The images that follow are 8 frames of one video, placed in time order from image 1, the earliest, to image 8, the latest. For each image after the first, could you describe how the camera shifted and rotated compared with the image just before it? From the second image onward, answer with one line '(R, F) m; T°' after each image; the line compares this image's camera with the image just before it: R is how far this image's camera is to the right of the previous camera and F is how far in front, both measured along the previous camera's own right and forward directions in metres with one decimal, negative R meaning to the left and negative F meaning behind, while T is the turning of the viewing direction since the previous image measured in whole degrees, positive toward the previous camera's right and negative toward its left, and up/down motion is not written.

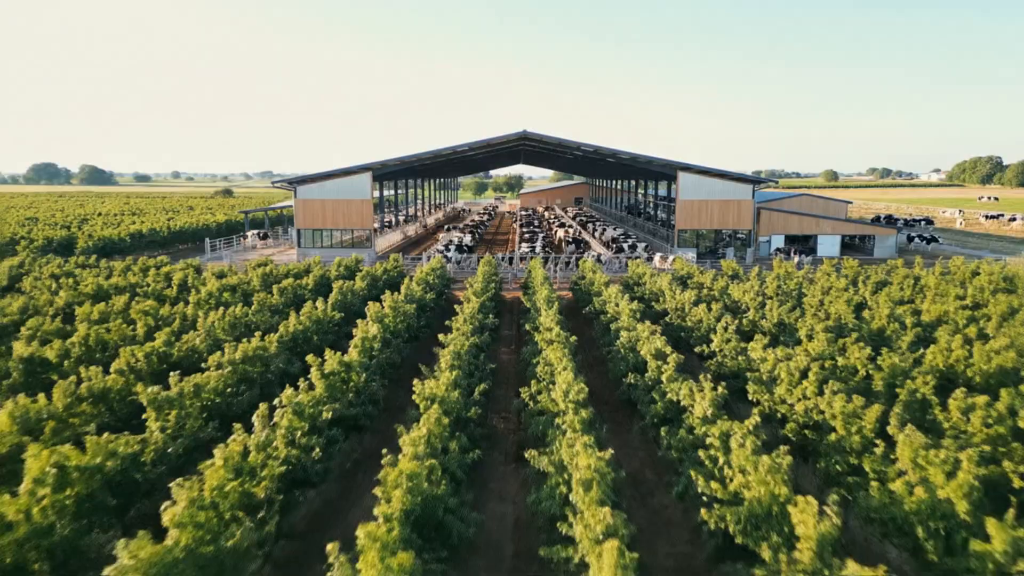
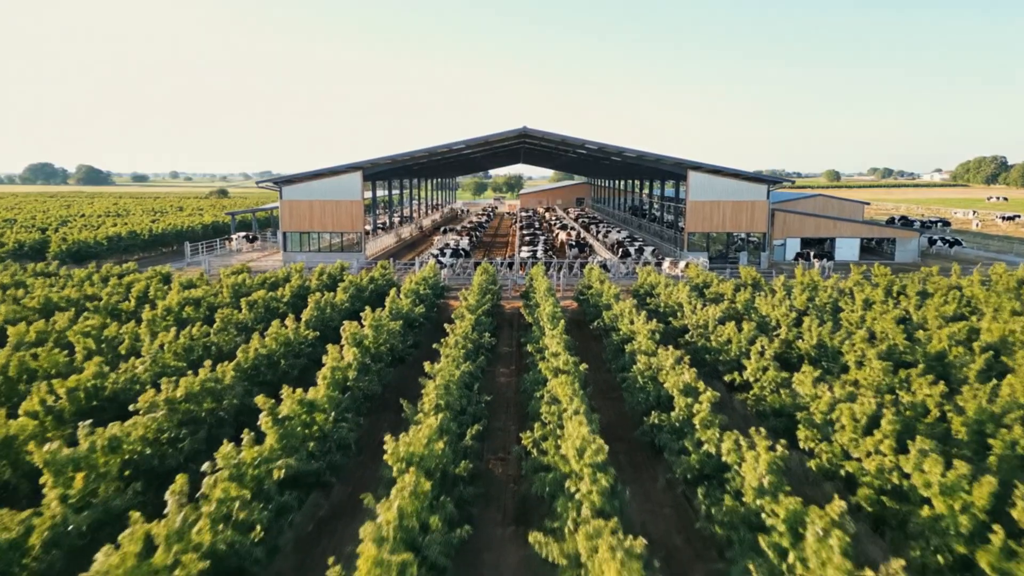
(0.0, +2.0) m; 0°
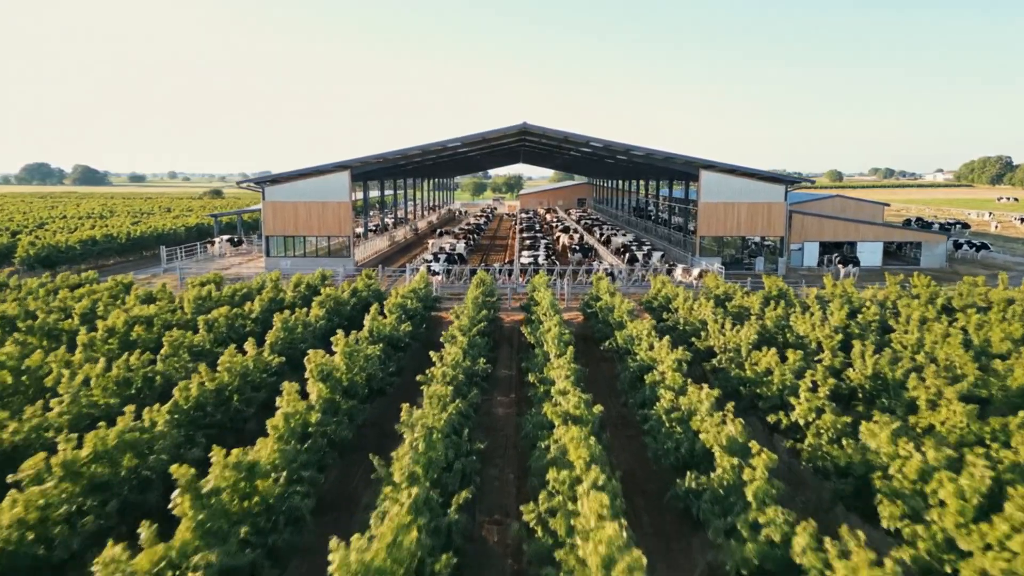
(0.0, +2.1) m; 0°
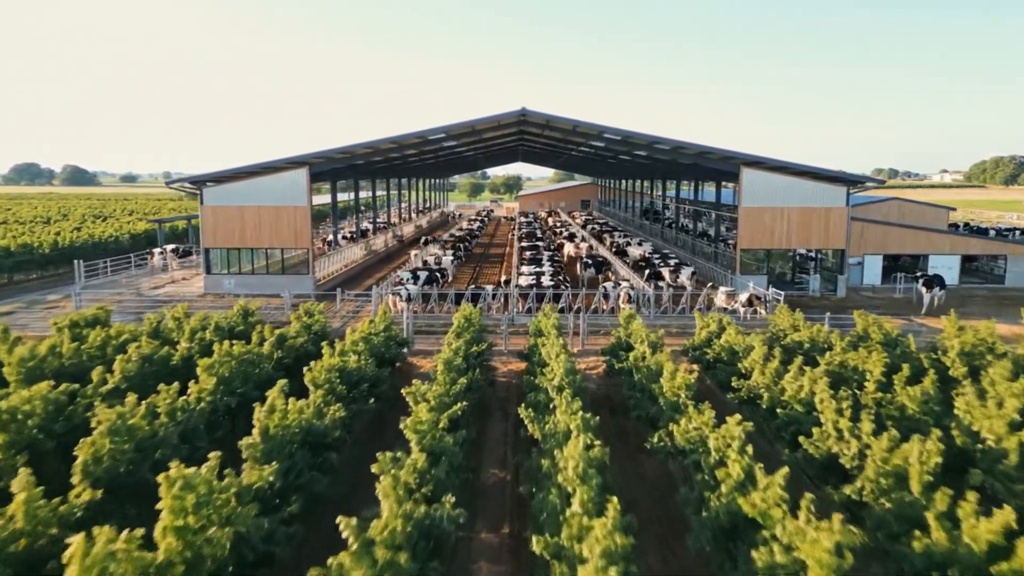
(+0.1, +5.5) m; 0°
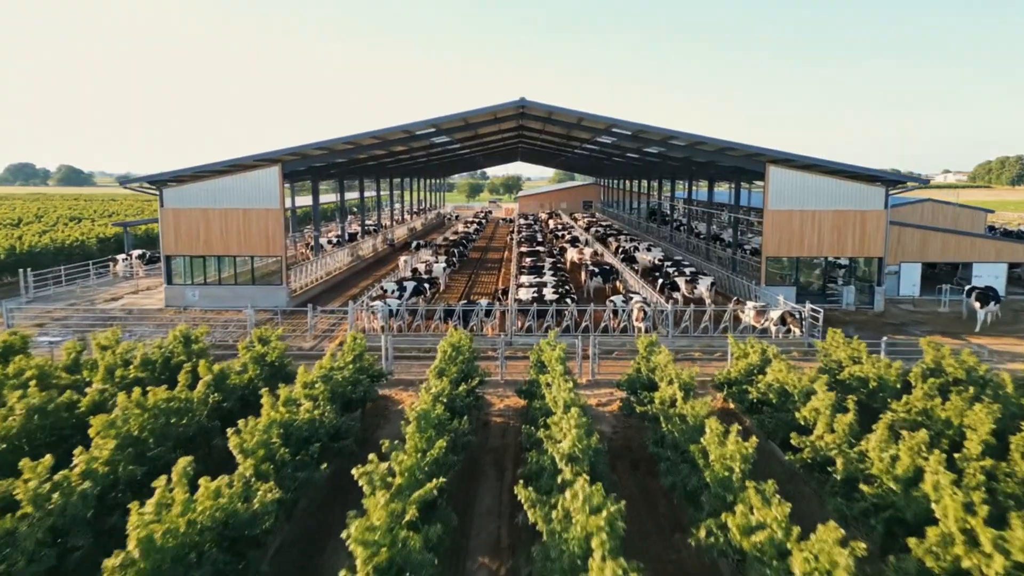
(0.0, +2.5) m; 0°
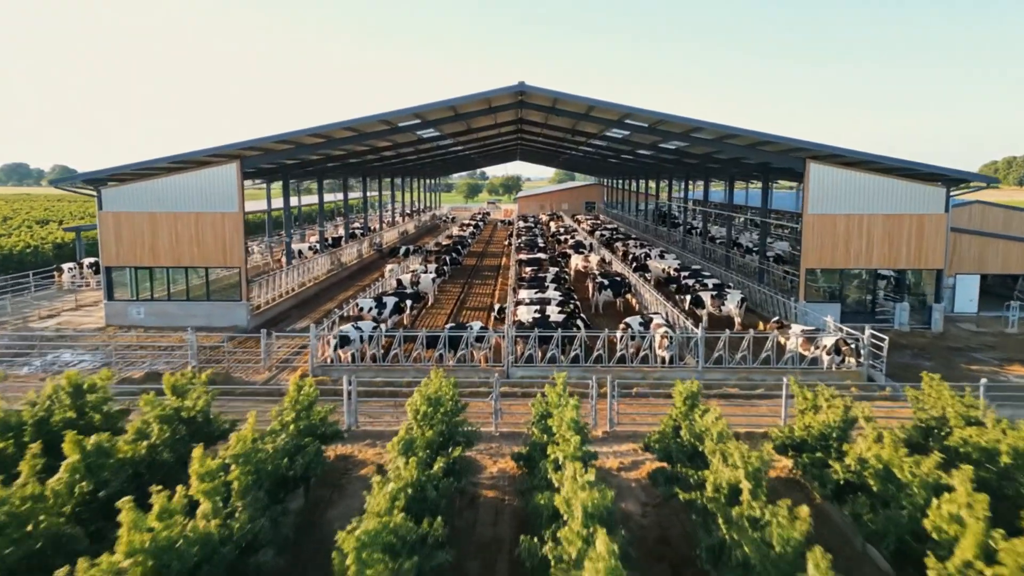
(0.0, +2.9) m; 0°
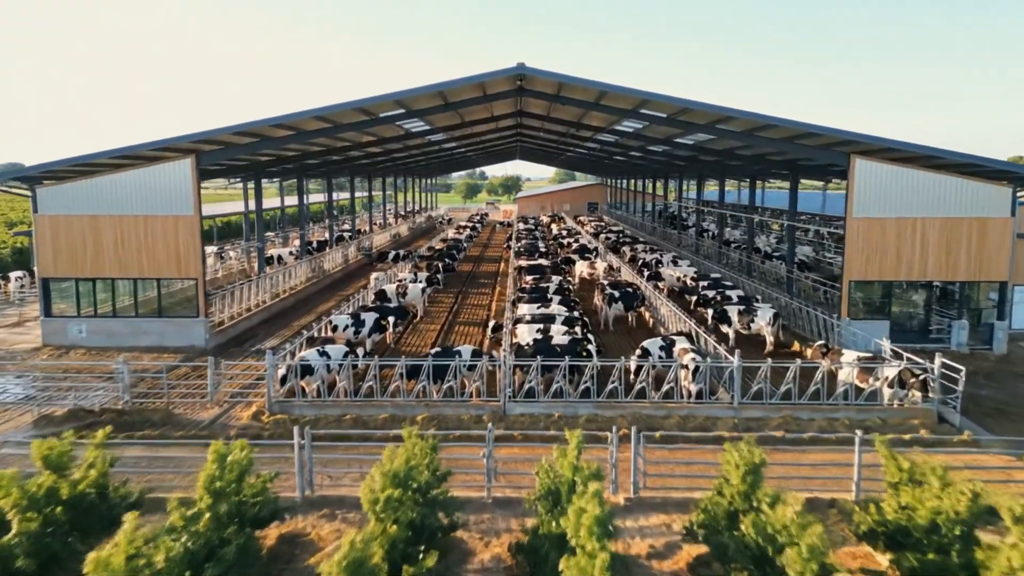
(0.0, +2.4) m; 0°
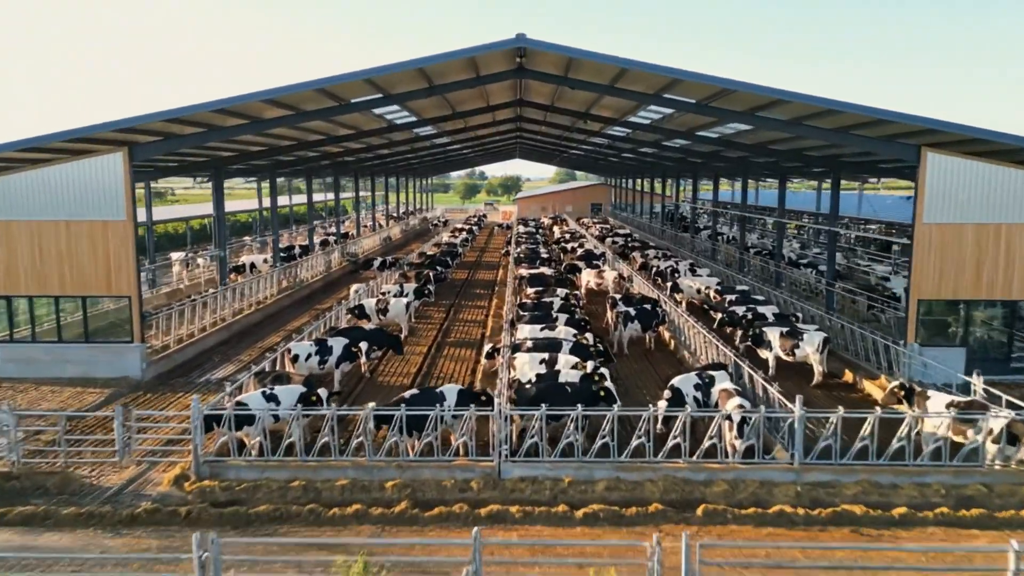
(0.0, +2.6) m; 0°
